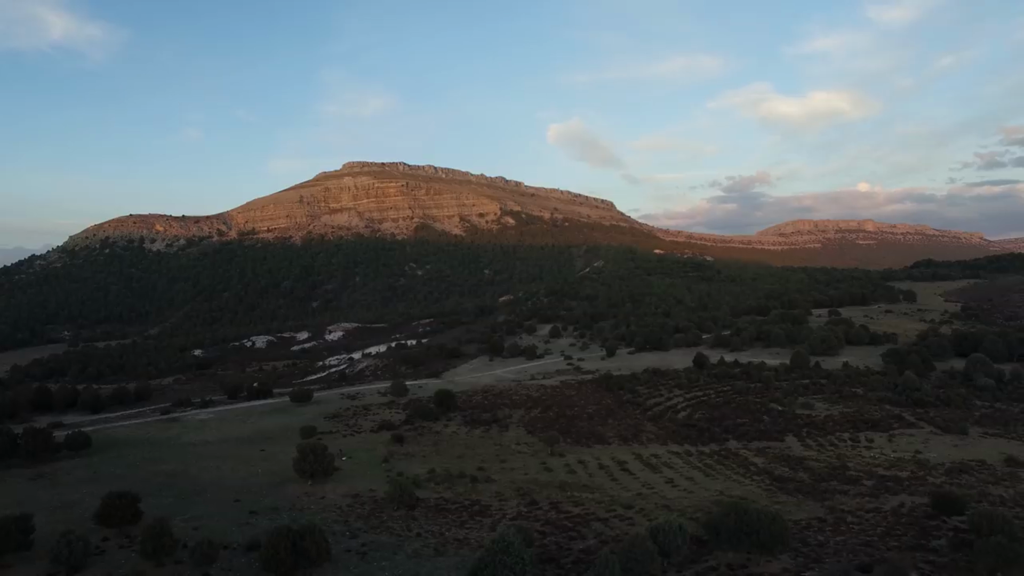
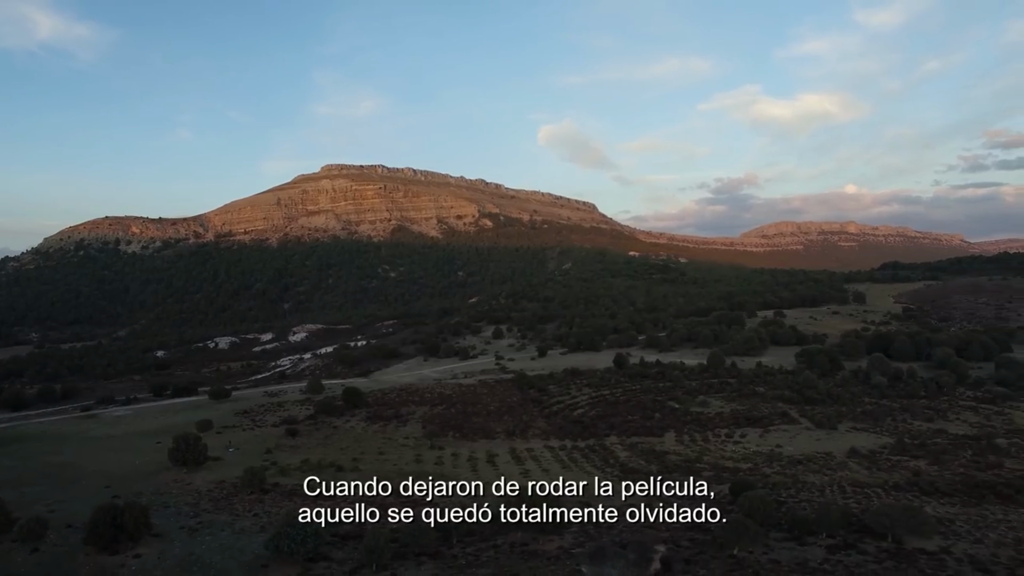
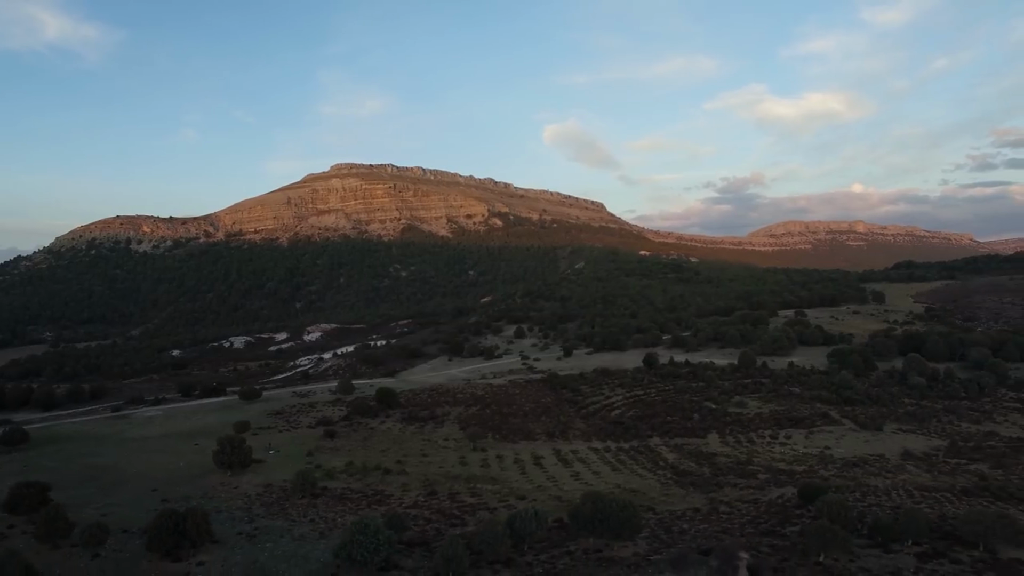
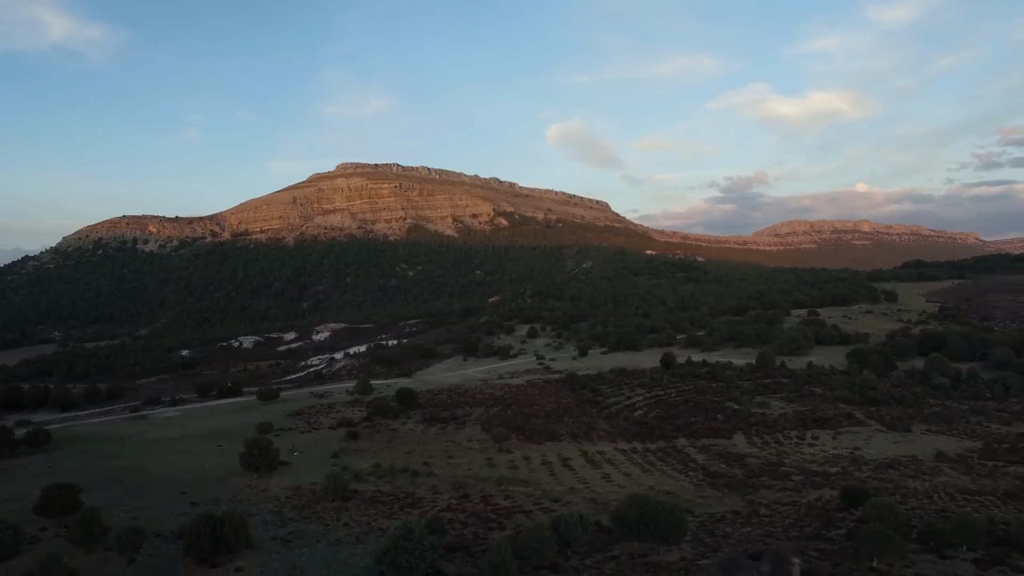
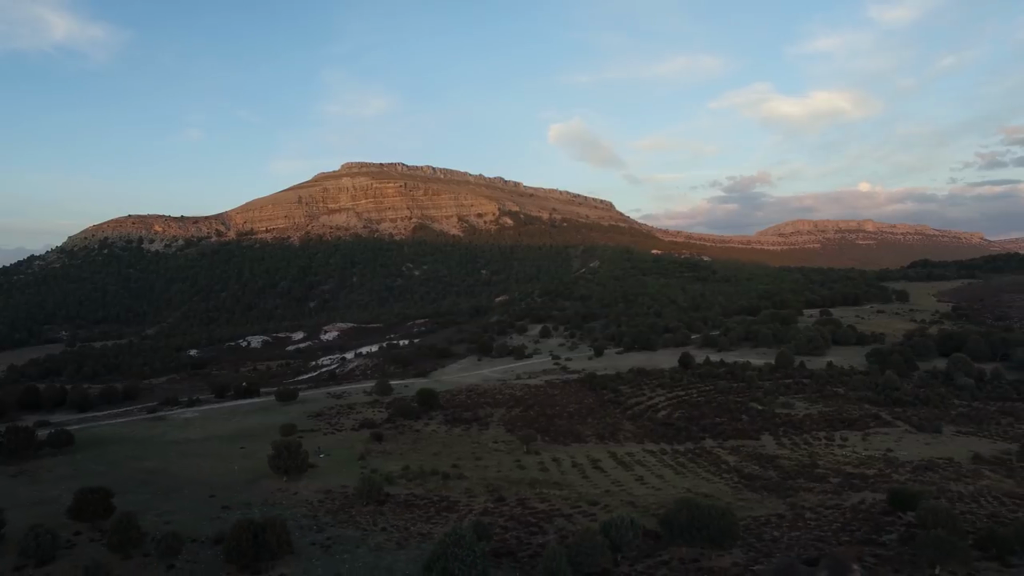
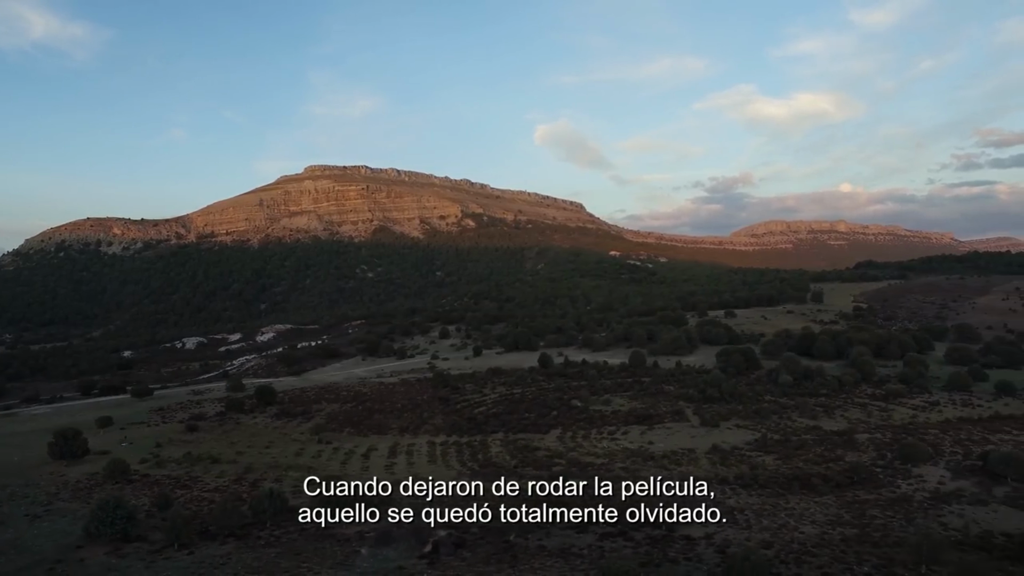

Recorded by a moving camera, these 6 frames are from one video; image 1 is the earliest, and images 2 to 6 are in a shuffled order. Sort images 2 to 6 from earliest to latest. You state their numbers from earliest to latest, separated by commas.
5, 4, 3, 2, 6
